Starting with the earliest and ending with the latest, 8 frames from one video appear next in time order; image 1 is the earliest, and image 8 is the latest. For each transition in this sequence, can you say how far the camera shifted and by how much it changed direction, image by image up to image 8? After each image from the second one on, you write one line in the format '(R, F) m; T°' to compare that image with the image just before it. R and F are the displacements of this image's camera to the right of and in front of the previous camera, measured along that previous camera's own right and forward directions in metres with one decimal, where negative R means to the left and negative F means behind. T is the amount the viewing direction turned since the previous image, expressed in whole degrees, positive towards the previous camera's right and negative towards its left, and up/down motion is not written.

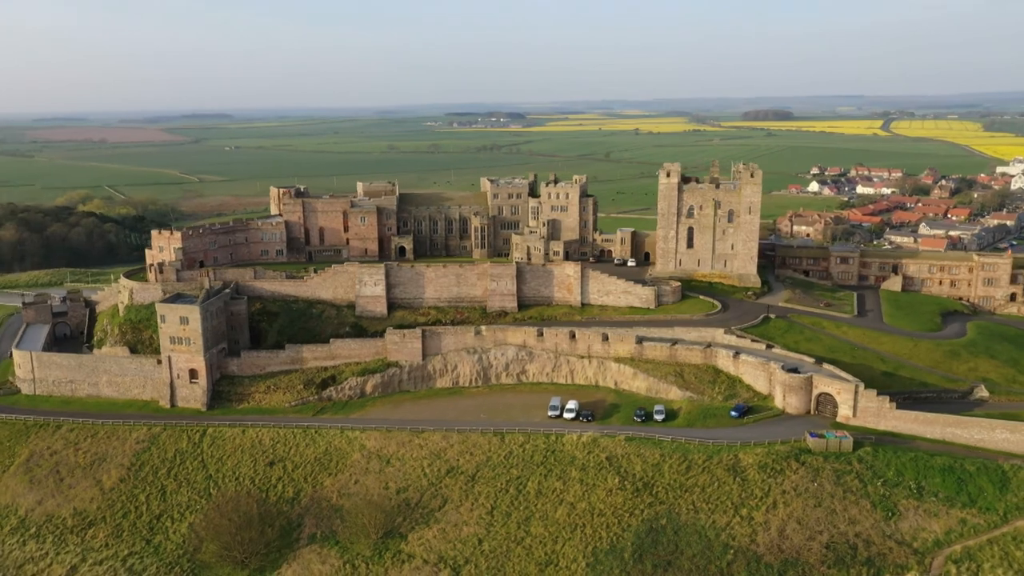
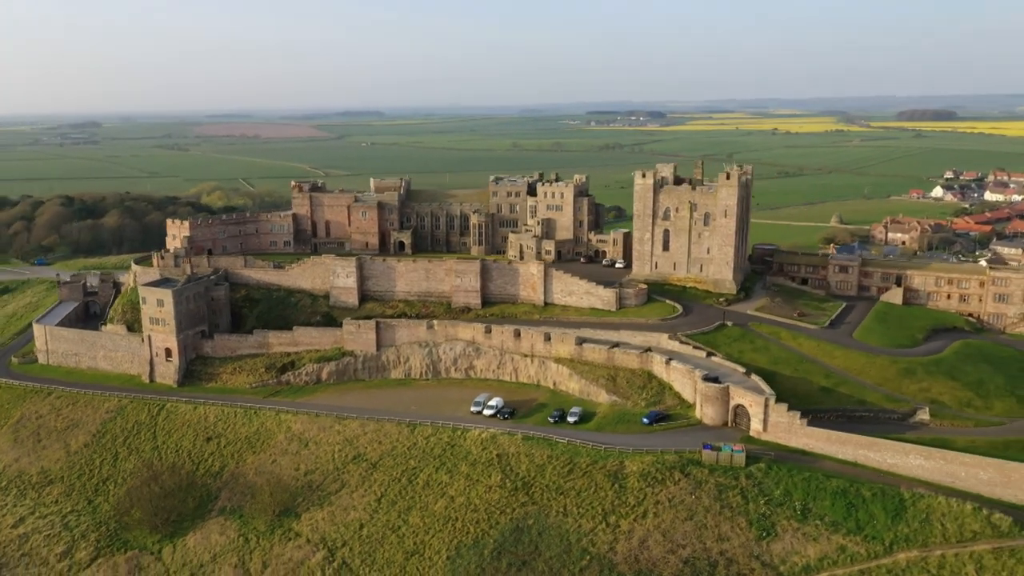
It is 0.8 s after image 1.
(+13.4, +0.5) m; -10°
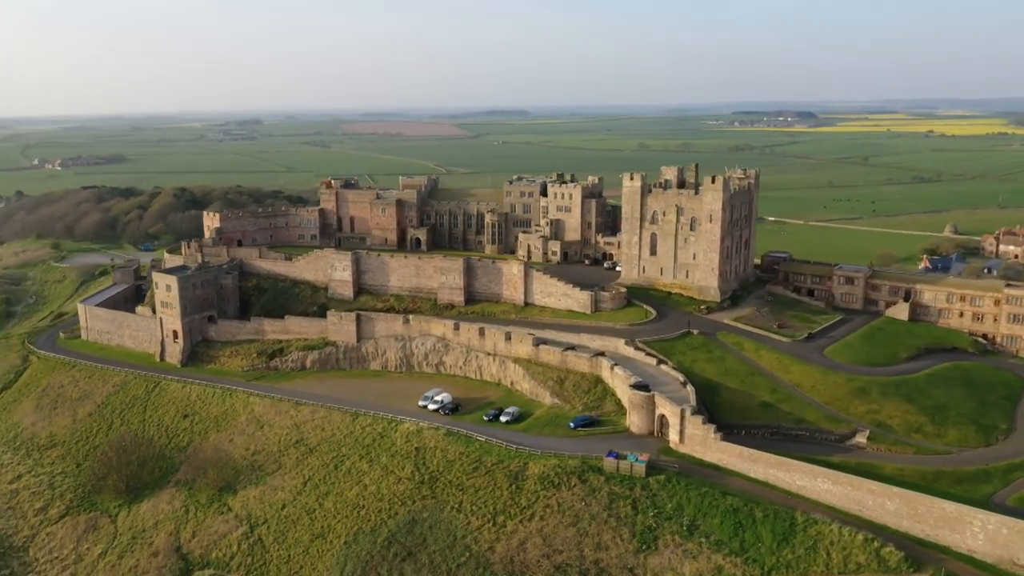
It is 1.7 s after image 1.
(+12.2, +0.5) m; -10°
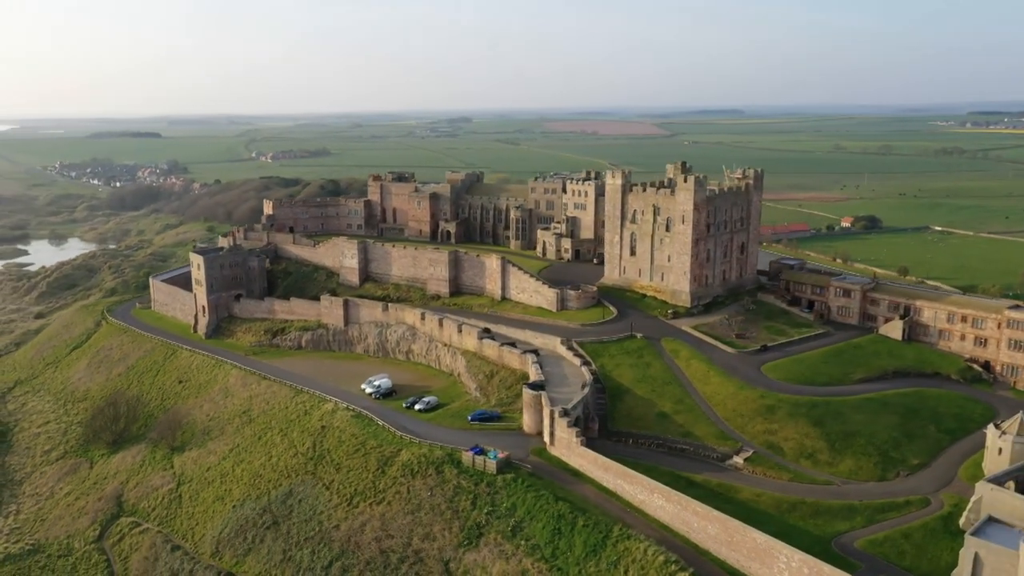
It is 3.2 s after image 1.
(+17.1, +1.8) m; -14°
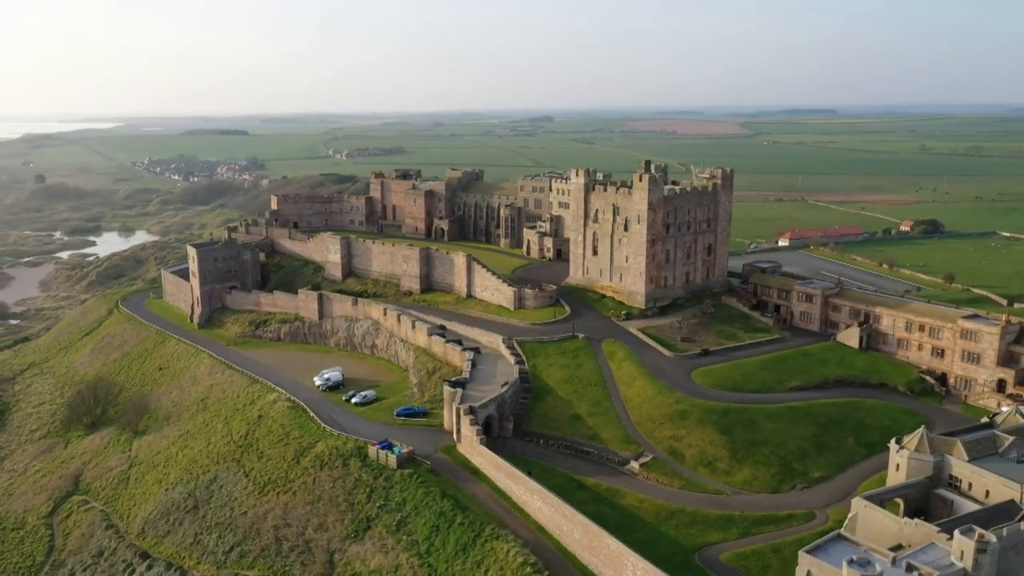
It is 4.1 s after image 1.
(+9.0, +0.5) m; -6°
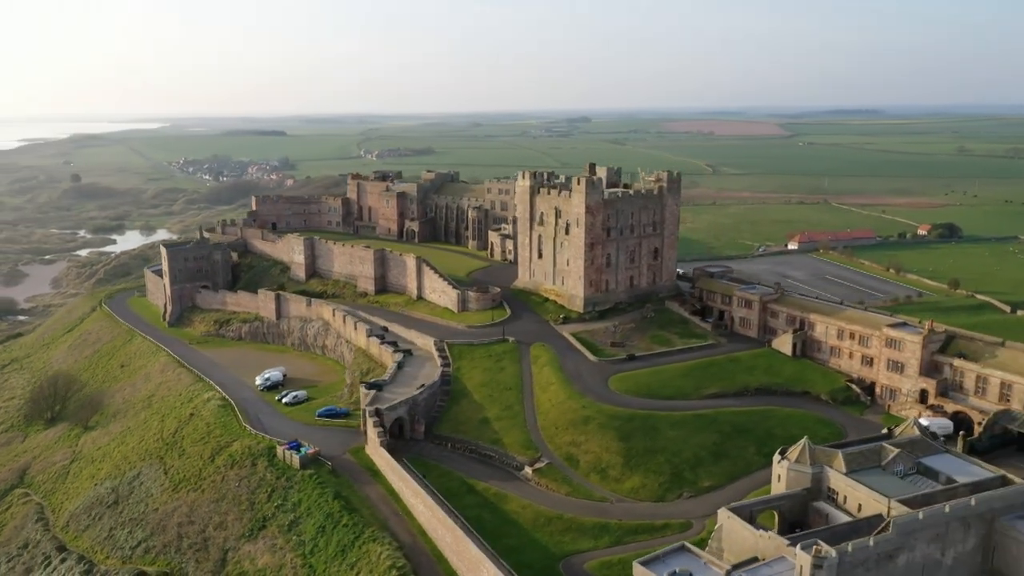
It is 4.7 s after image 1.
(+6.9, +0.2) m; -3°
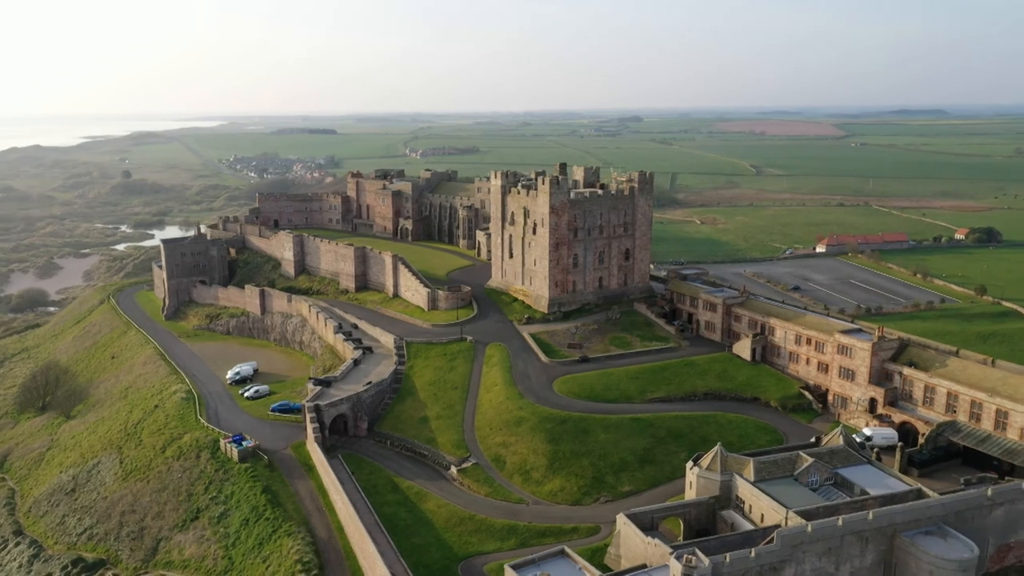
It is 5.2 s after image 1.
(+5.8, +0.3) m; -4°
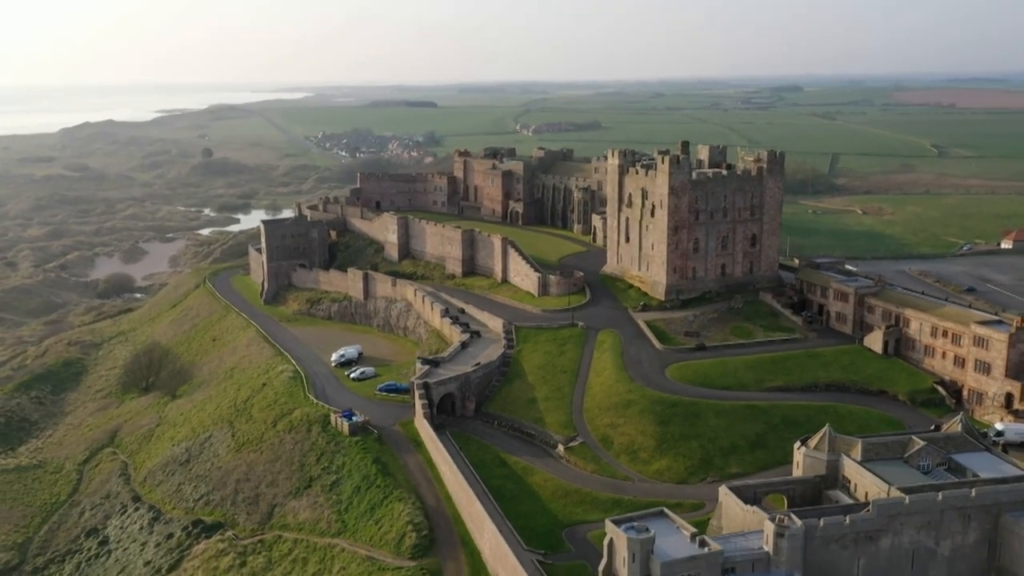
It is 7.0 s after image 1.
(-0.9, +5.6) m; -7°
